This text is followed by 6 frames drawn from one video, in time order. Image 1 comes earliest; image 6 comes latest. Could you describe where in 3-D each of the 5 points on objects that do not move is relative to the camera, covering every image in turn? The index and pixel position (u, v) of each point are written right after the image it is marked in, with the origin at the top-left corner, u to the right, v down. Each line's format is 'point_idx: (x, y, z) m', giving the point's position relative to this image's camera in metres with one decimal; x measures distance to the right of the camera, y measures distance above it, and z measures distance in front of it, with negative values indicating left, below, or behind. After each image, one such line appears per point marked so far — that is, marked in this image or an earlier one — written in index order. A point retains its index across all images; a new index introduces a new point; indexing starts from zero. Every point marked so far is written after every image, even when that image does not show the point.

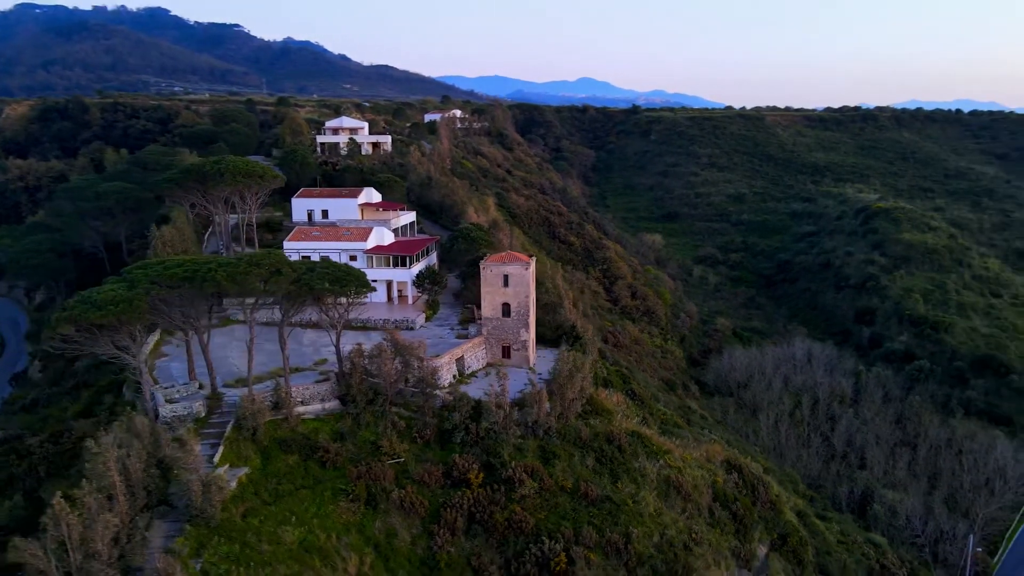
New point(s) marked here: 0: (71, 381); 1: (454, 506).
0: (-11.0, -2.3, +18.7) m
1: (-1.0, -3.9, +13.5) m
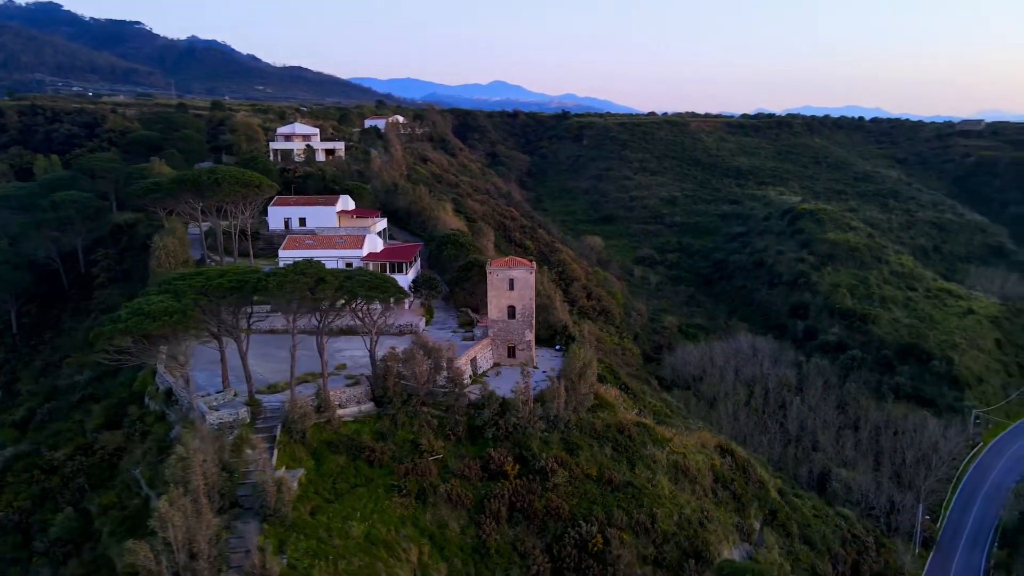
0: (-10.8, -2.7, +18.5) m
1: (-0.3, -4.0, +14.4) m
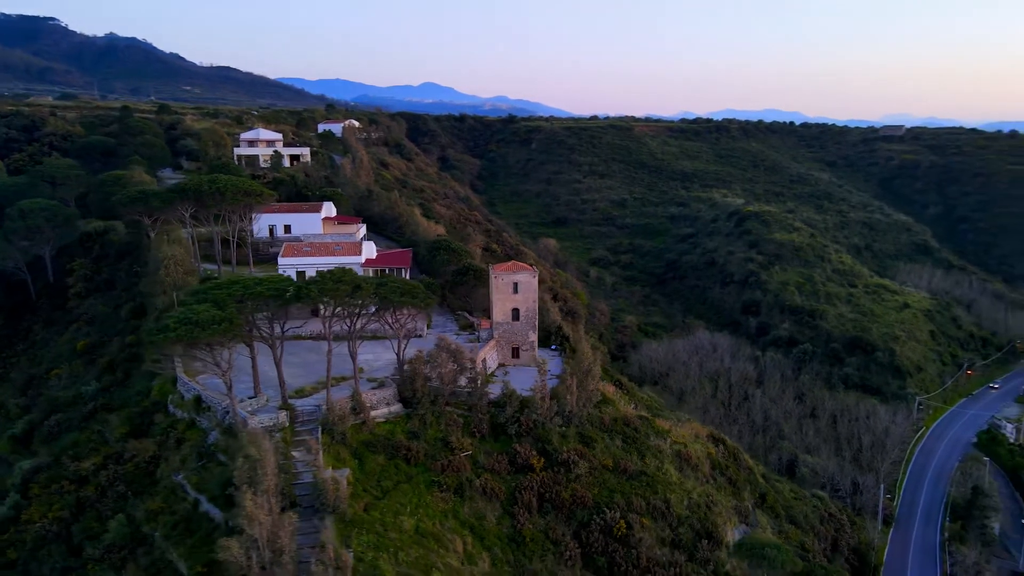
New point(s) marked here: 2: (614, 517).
0: (-10.6, -2.9, +18.4) m
1: (+0.3, -4.1, +15.3) m
2: (+2.1, -4.7, +15.3) m
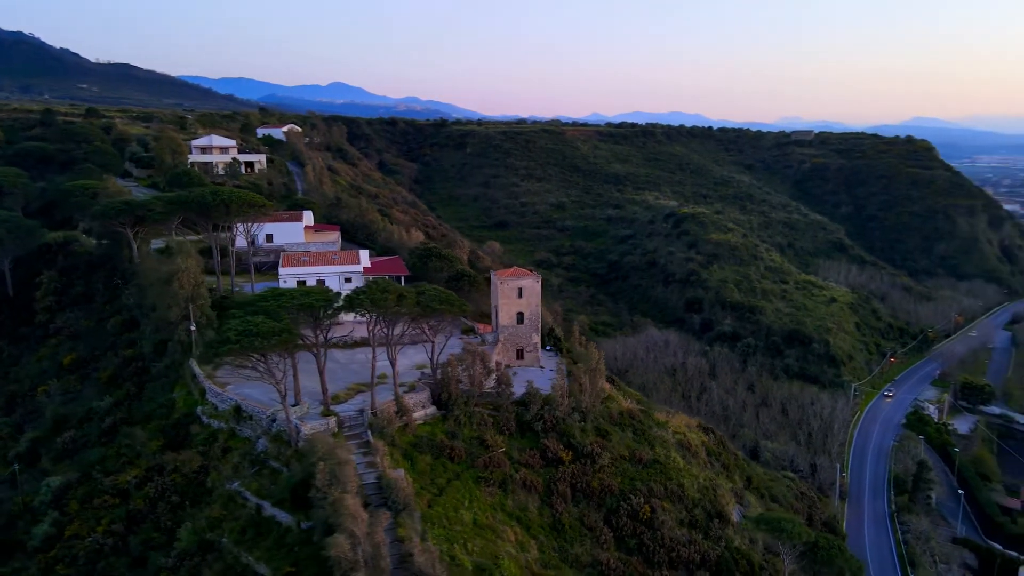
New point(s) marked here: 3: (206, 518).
0: (-10.1, -3.3, +18.3) m
1: (+1.0, -4.2, +16.4) m
2: (+2.8, -4.8, +16.7) m
3: (-5.7, -4.3, +13.9) m
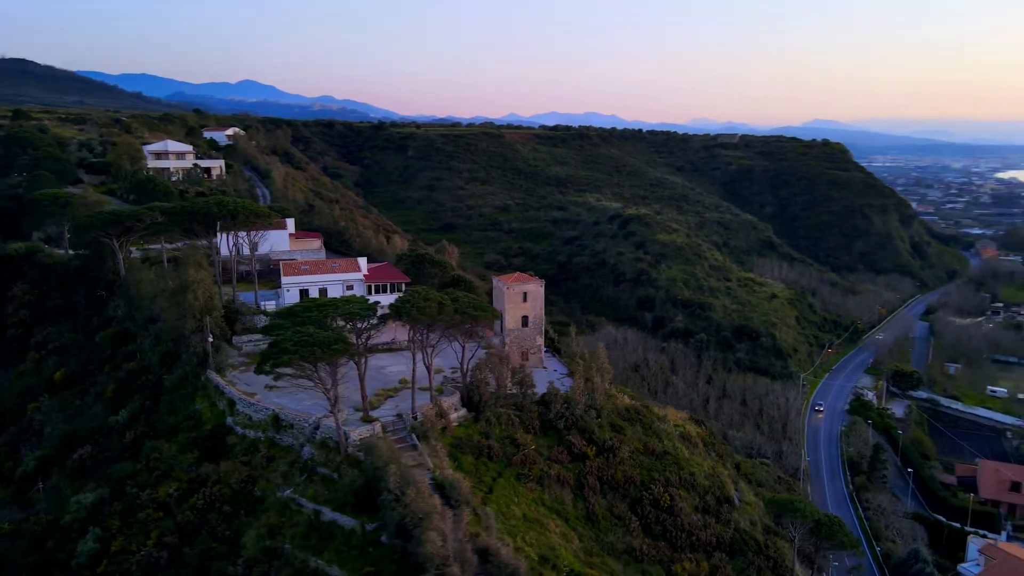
0: (-9.6, -3.6, +18.1) m
1: (+1.7, -4.3, +17.4) m
2: (+3.5, -4.9, +17.8) m
3: (-4.7, -4.5, +14.1) m
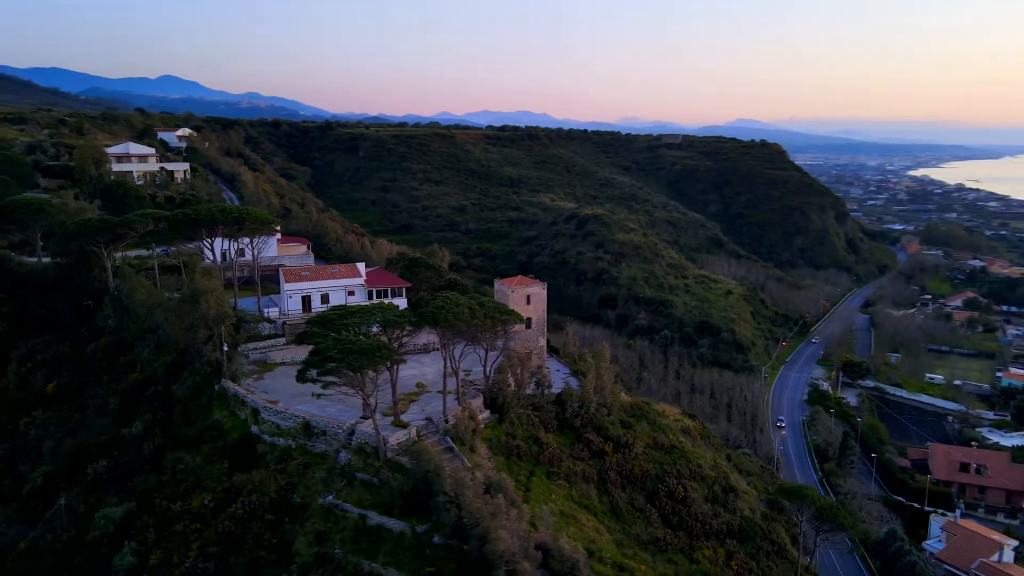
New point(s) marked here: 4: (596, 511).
0: (-9.0, -3.8, +17.8) m
1: (+2.3, -4.4, +18.1) m
2: (+4.1, -4.9, +18.7) m
3: (-3.8, -4.7, +14.3) m
4: (+1.9, -5.0, +16.7) m
